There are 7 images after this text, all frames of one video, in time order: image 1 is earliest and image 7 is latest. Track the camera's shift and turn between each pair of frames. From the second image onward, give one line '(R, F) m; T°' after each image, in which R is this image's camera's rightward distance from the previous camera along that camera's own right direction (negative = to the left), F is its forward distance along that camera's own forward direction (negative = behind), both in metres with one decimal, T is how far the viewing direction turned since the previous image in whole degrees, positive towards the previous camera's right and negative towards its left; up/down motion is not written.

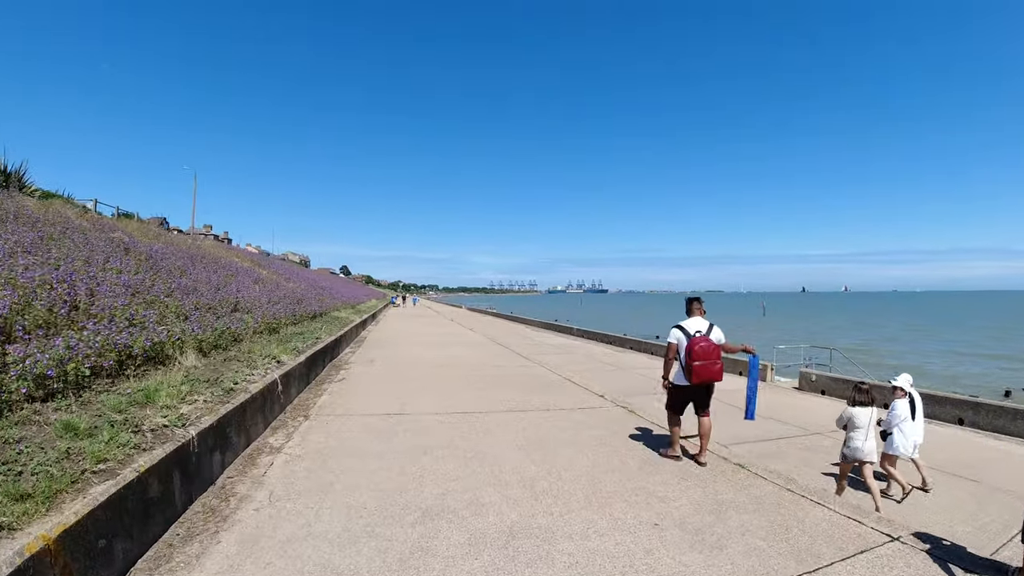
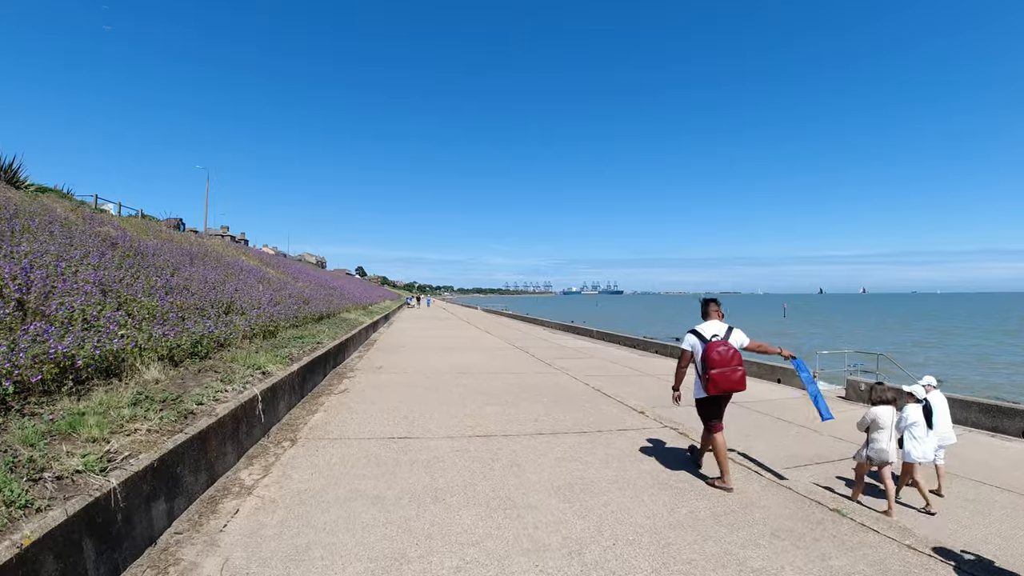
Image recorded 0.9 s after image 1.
(-0.2, +1.2) m; -2°
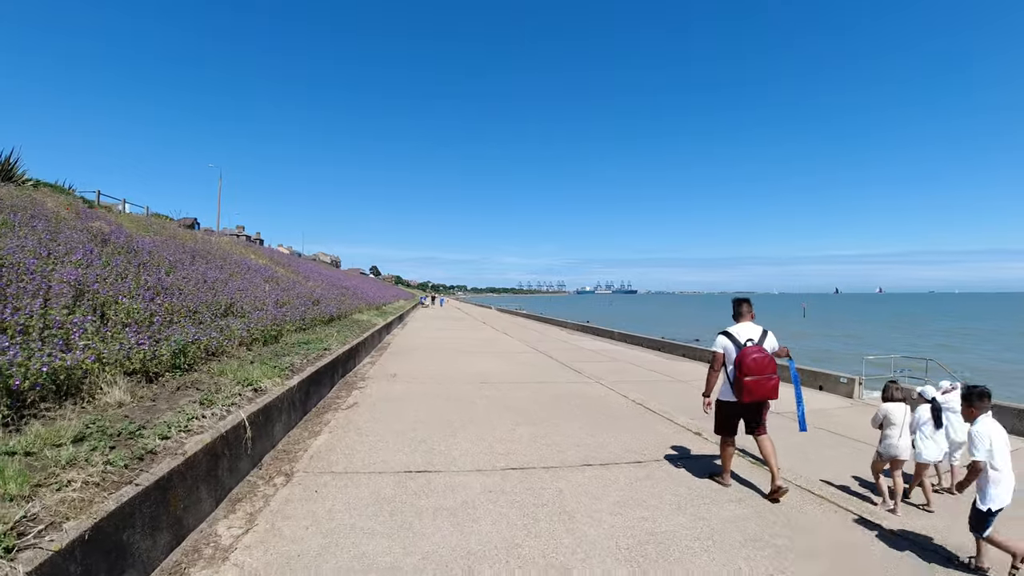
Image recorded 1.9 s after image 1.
(-0.3, +1.0) m; -1°
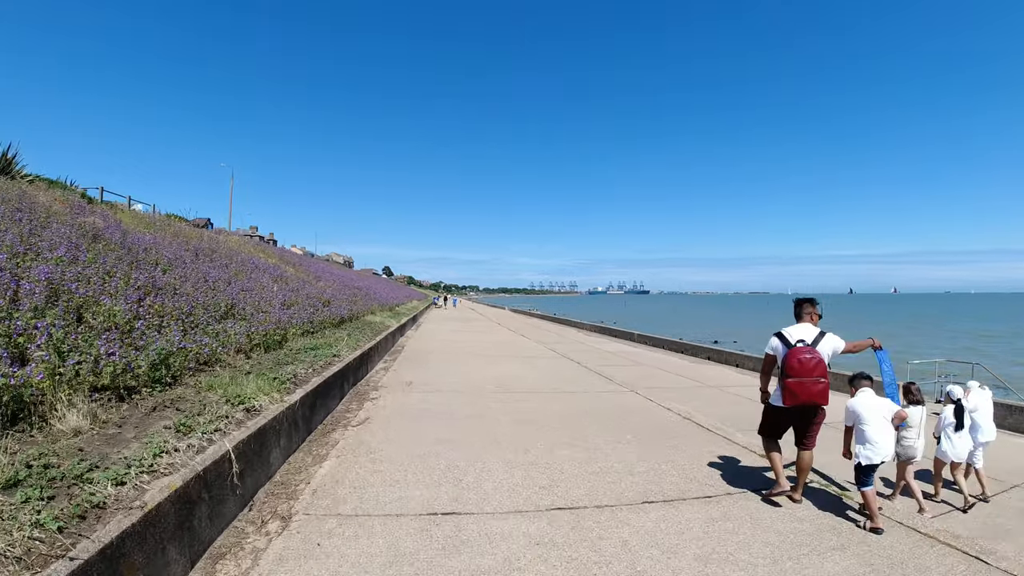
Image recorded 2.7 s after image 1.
(-0.3, +0.9) m; -1°
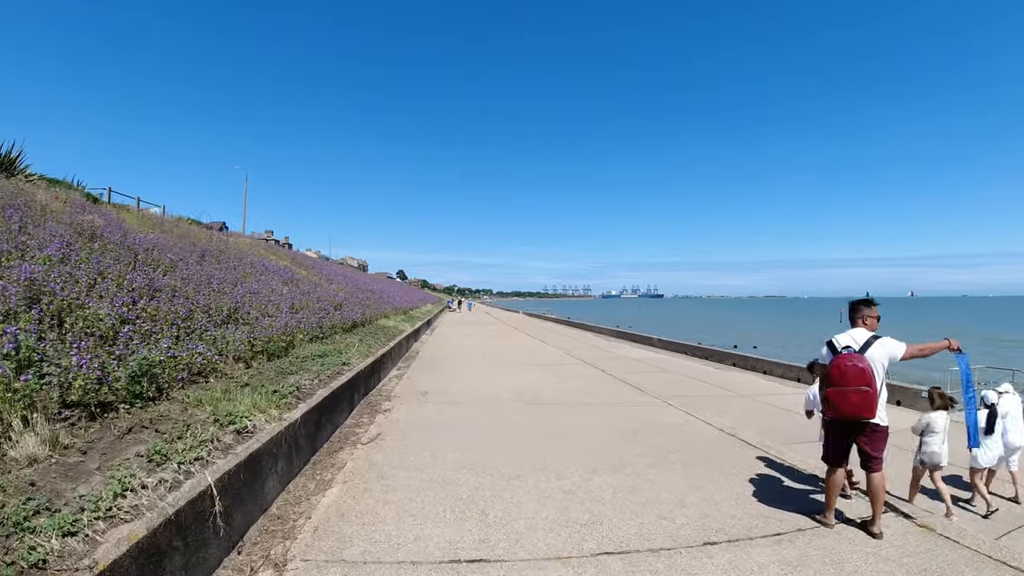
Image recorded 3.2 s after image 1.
(-0.1, +0.6) m; -1°
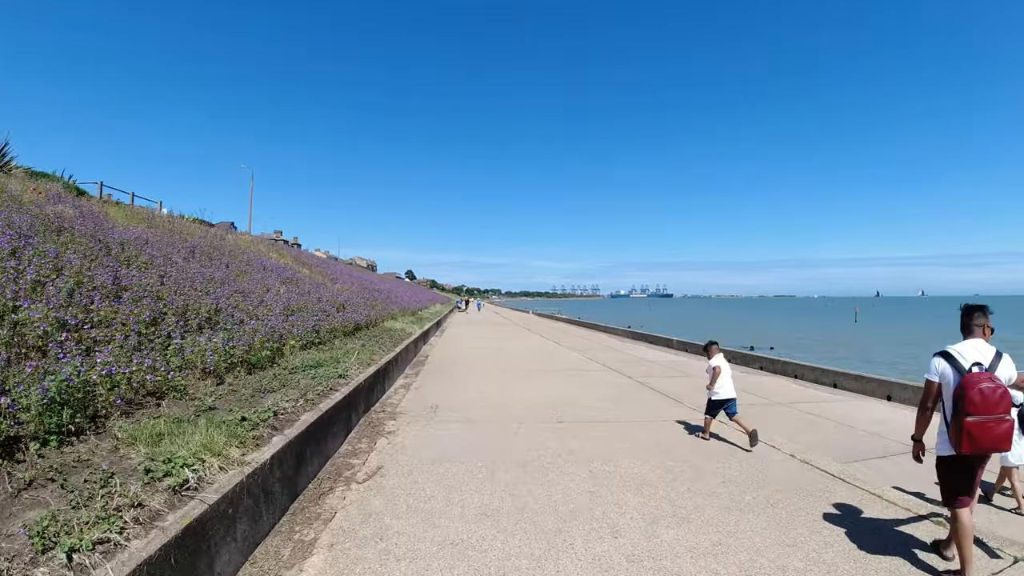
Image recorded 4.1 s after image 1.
(-0.2, +1.1) m; -1°
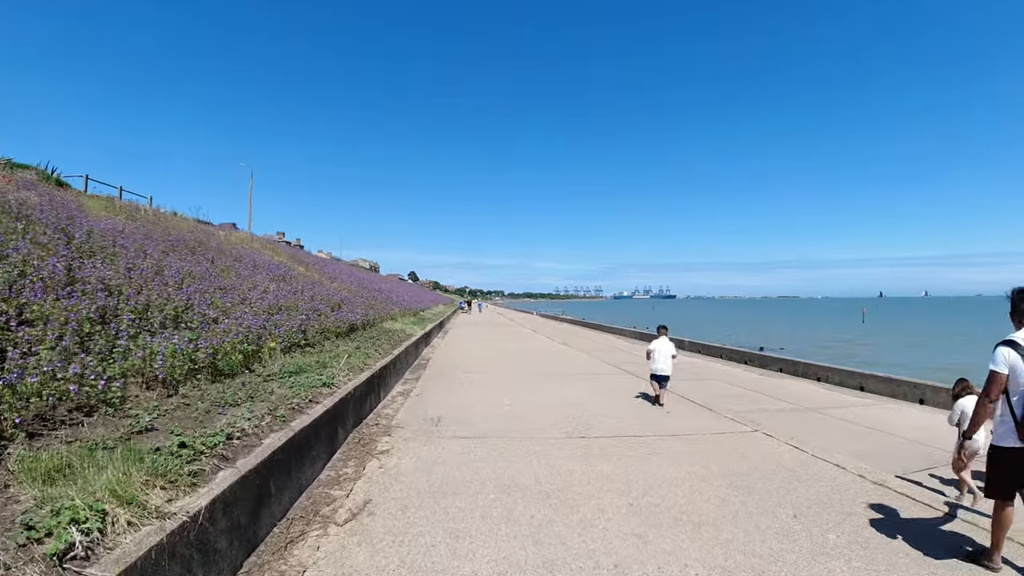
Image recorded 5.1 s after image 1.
(-0.1, +0.9) m; 0°
